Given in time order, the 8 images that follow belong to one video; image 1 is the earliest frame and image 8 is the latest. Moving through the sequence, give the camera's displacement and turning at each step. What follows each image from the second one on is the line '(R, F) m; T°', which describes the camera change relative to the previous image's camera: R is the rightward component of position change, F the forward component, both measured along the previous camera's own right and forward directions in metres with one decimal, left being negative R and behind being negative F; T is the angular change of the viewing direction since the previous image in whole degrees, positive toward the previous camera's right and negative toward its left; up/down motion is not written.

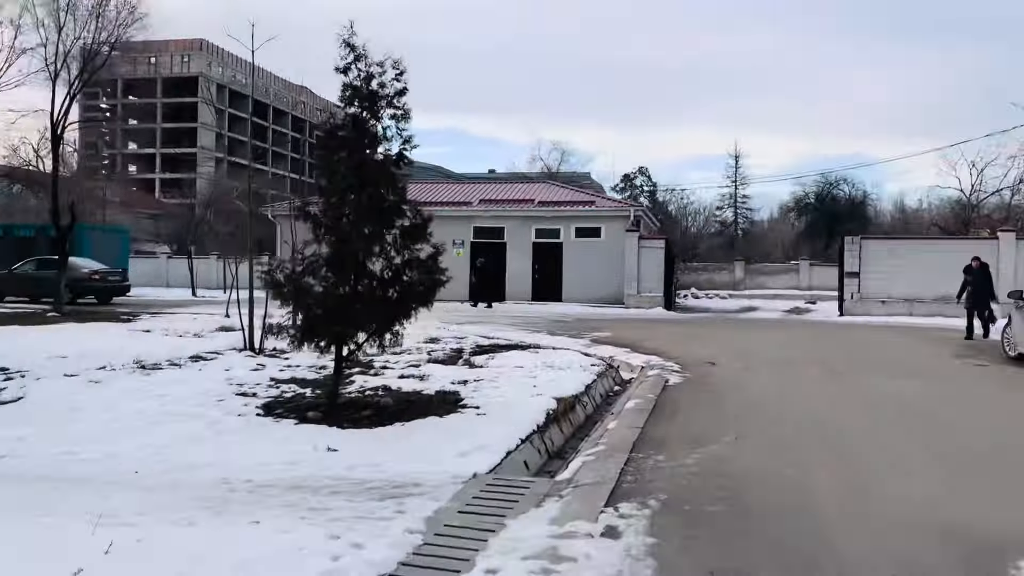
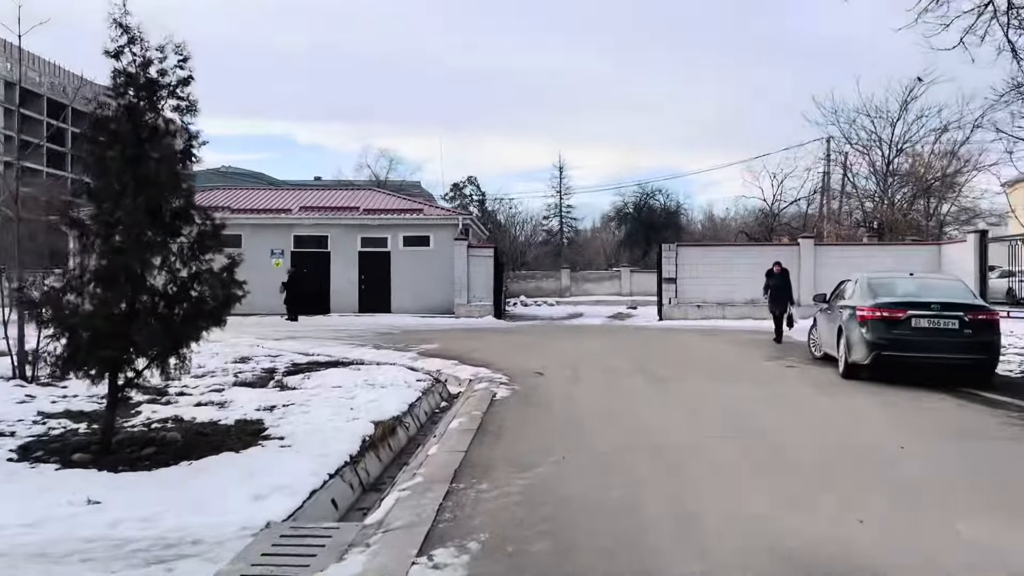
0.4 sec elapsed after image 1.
(+0.2, +0.5) m; +12°
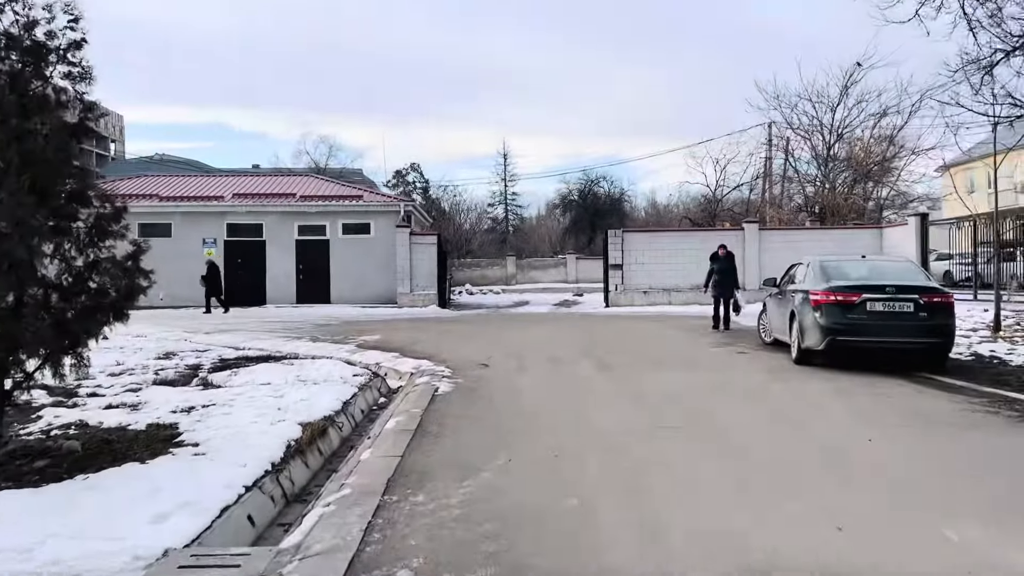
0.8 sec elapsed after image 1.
(0.0, +0.5) m; +4°
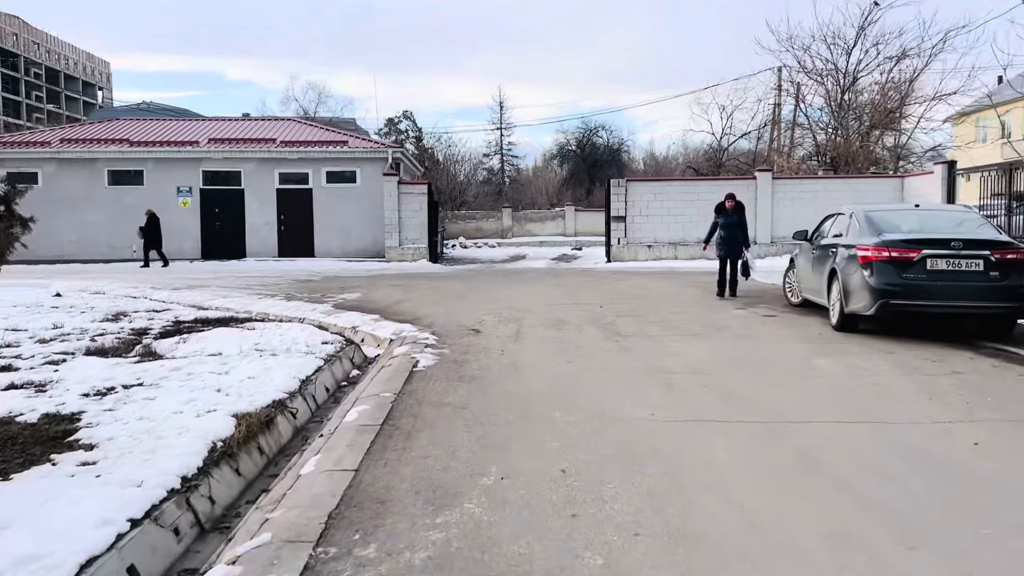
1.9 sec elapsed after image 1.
(0.0, +1.4) m; 0°
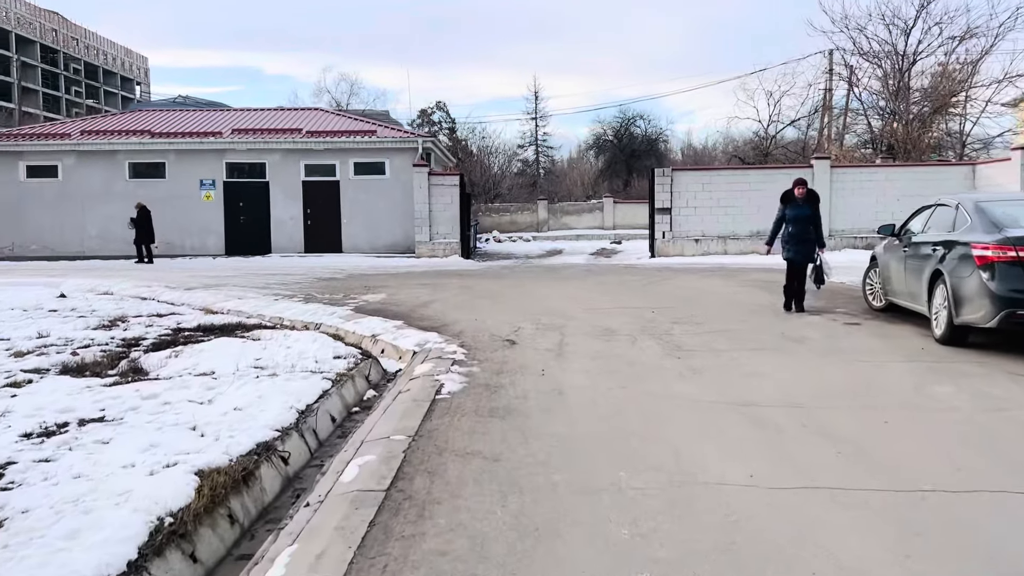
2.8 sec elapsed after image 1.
(-0.1, +1.2) m; -2°
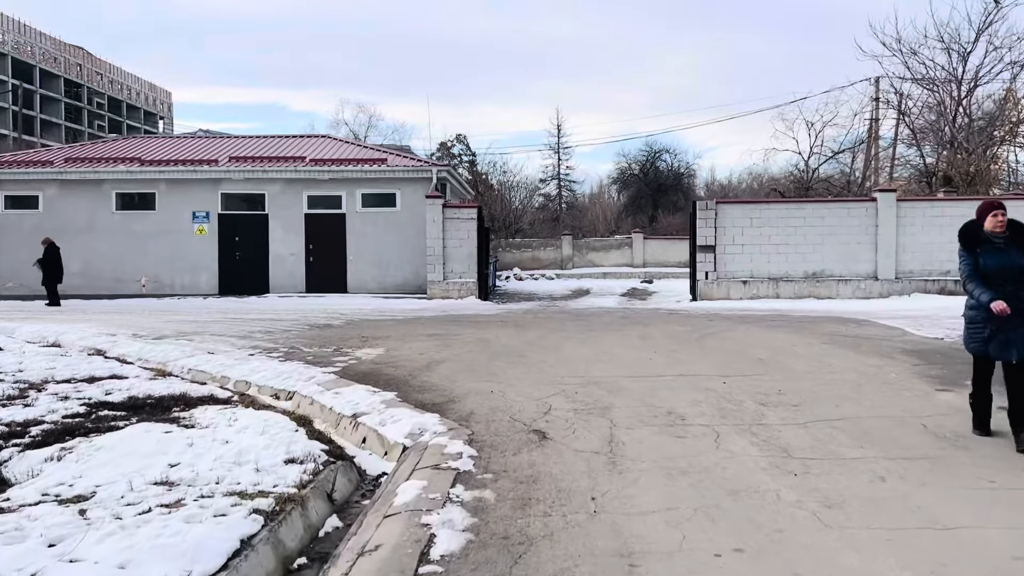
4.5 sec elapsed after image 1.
(-0.1, +2.1) m; -1°
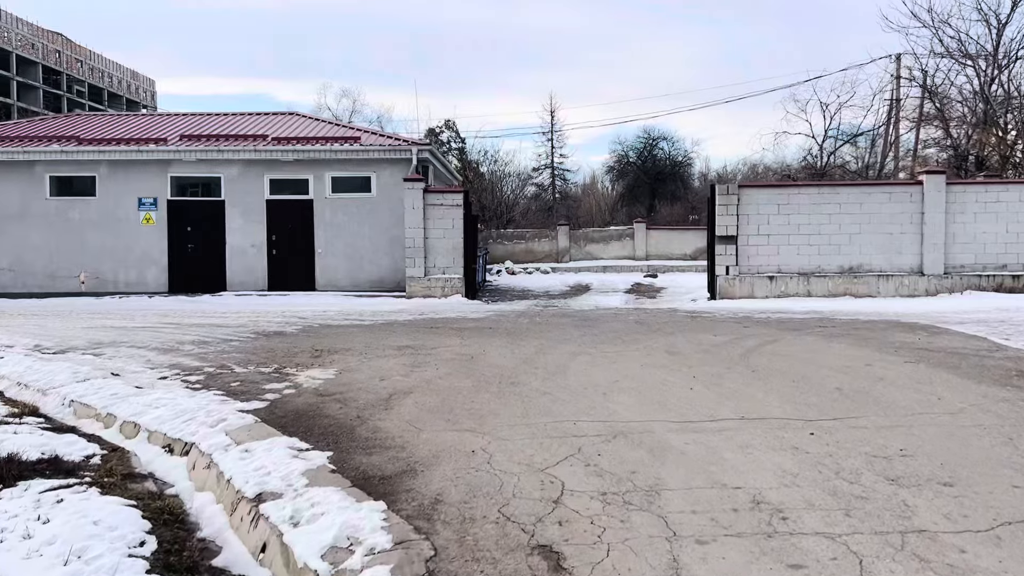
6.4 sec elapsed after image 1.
(0.0, +2.3) m; +1°
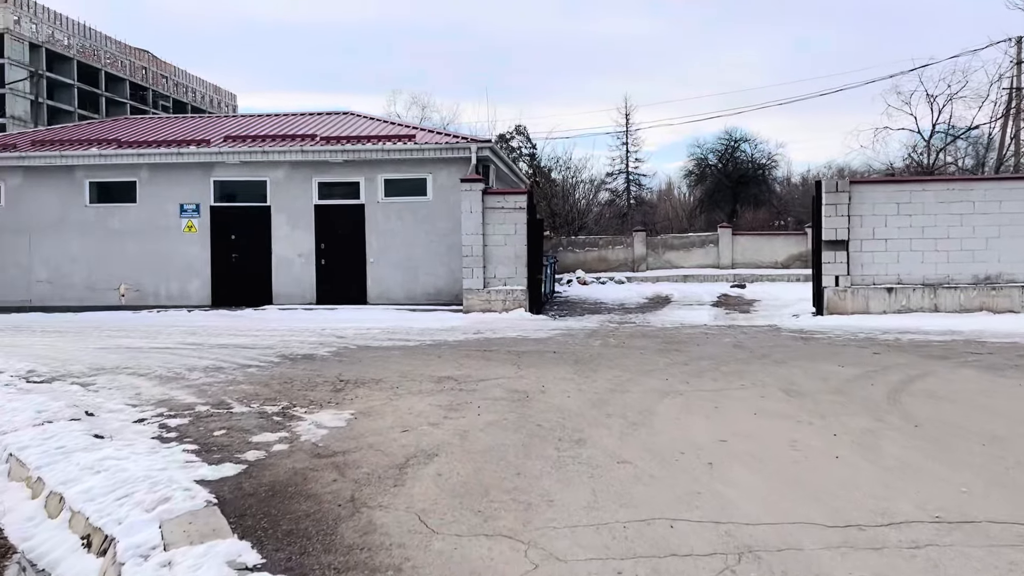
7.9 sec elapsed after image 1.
(+0.1, +1.8) m; -5°
